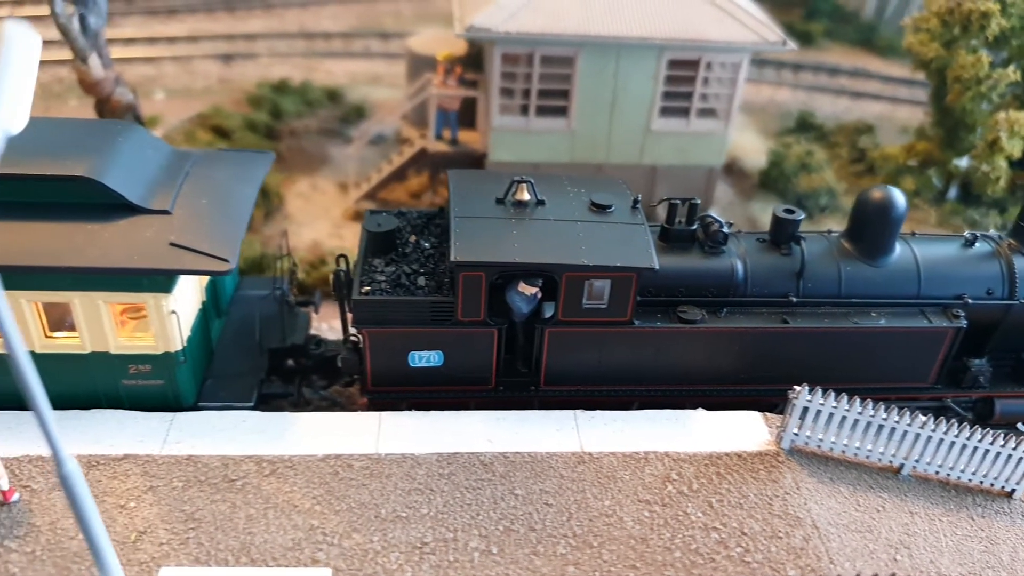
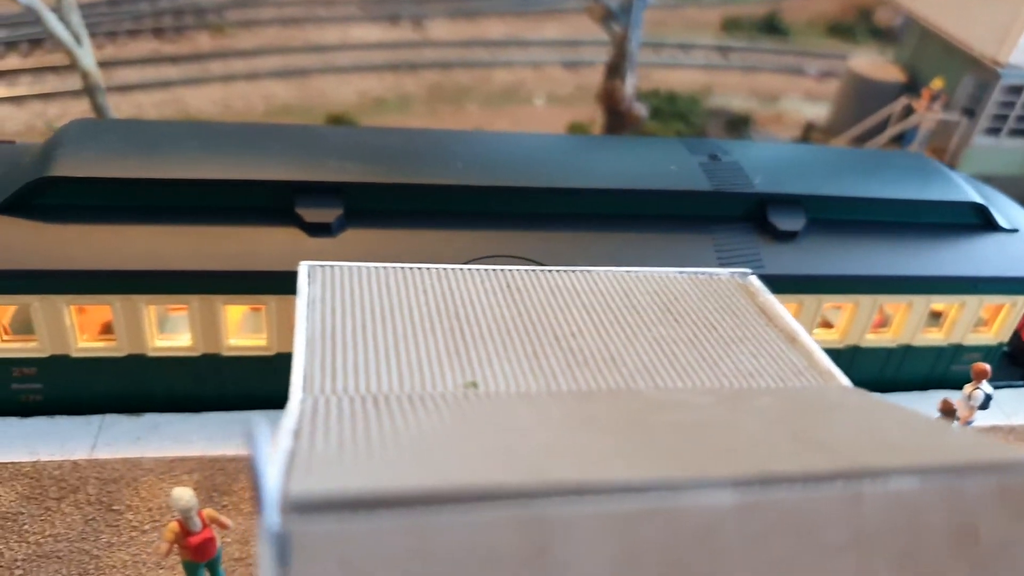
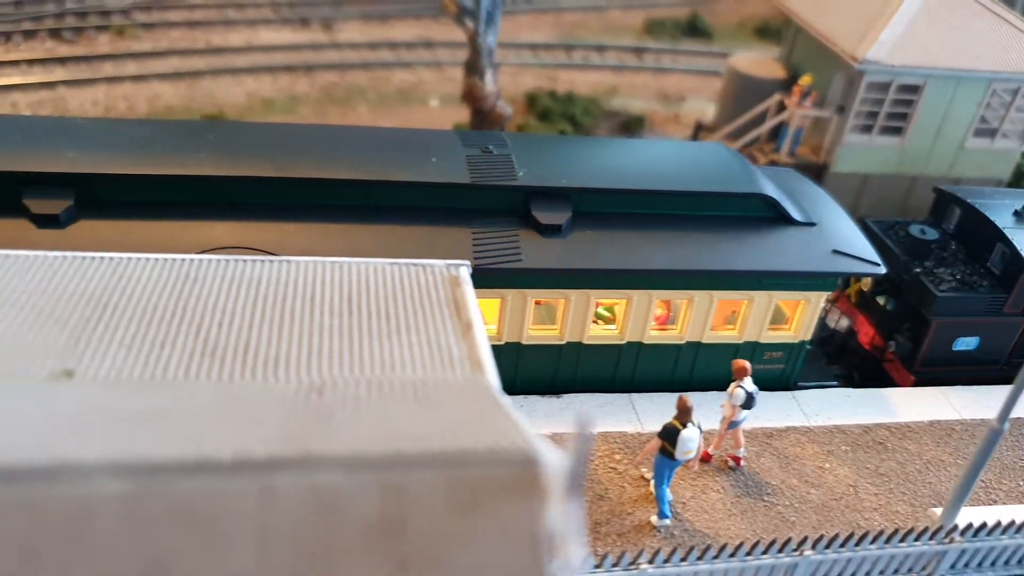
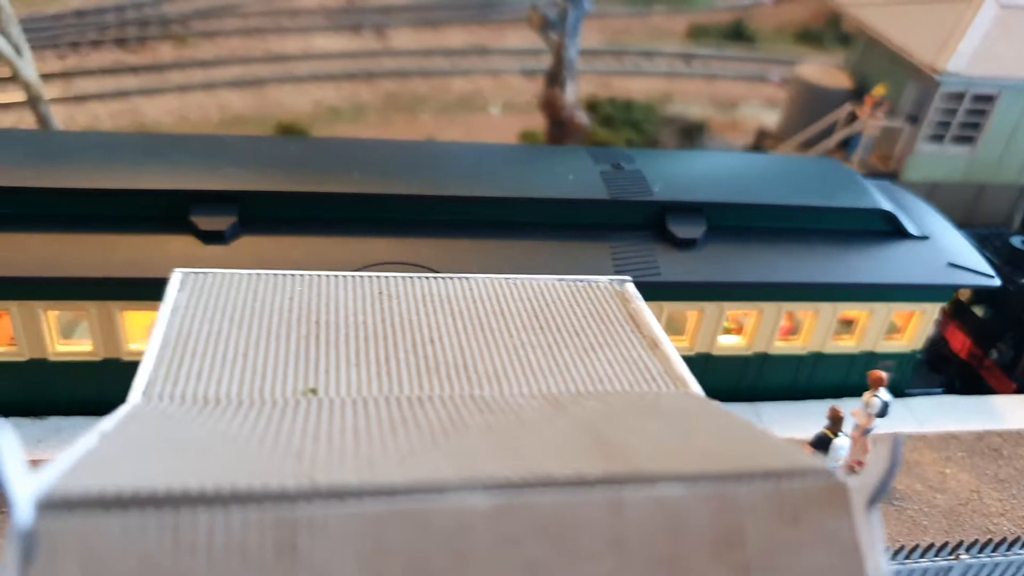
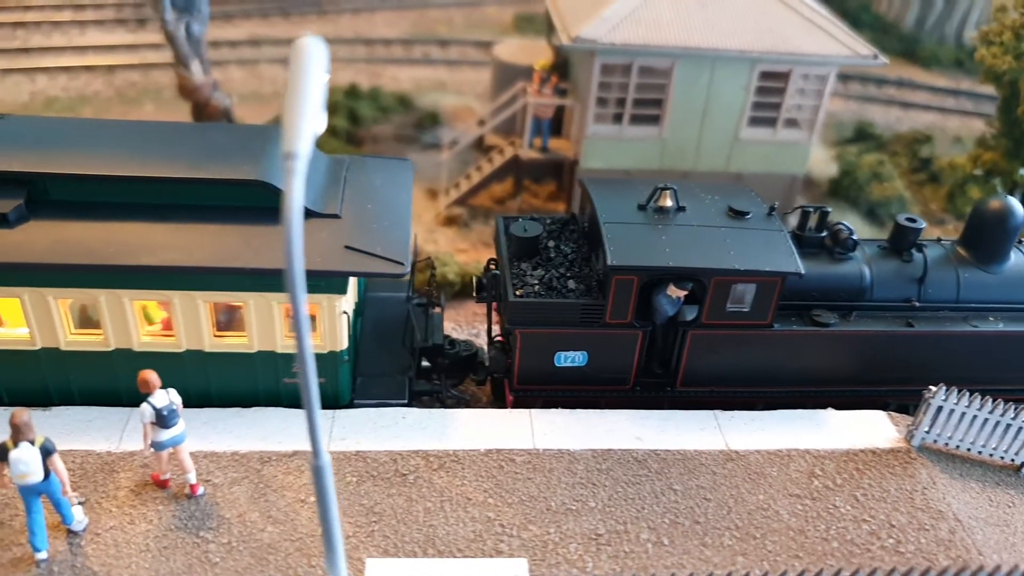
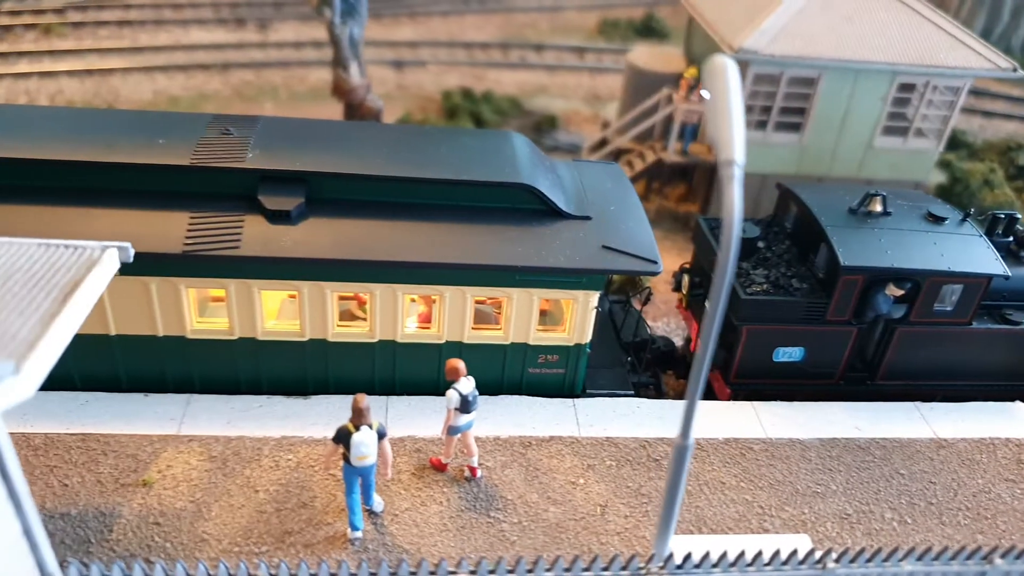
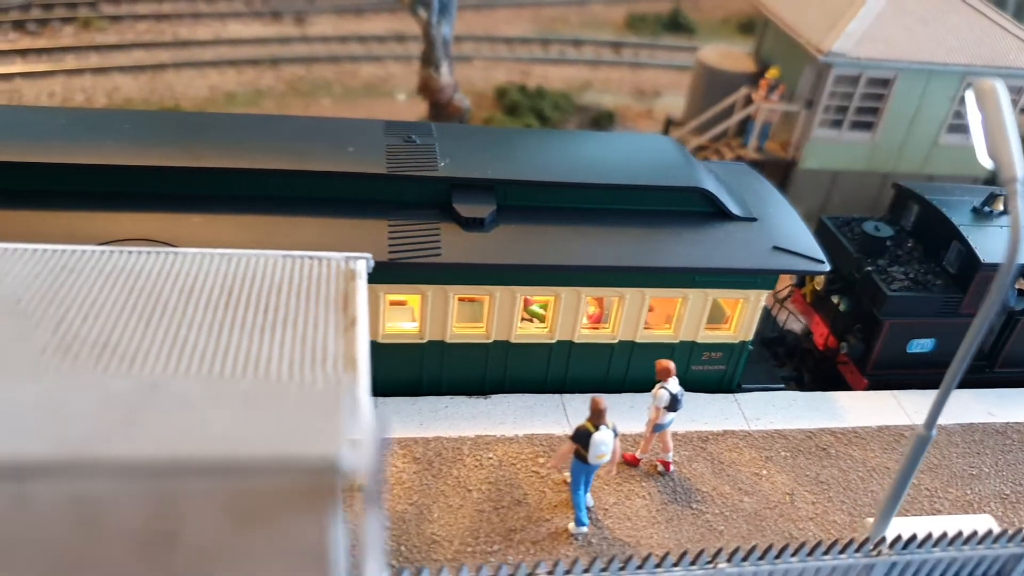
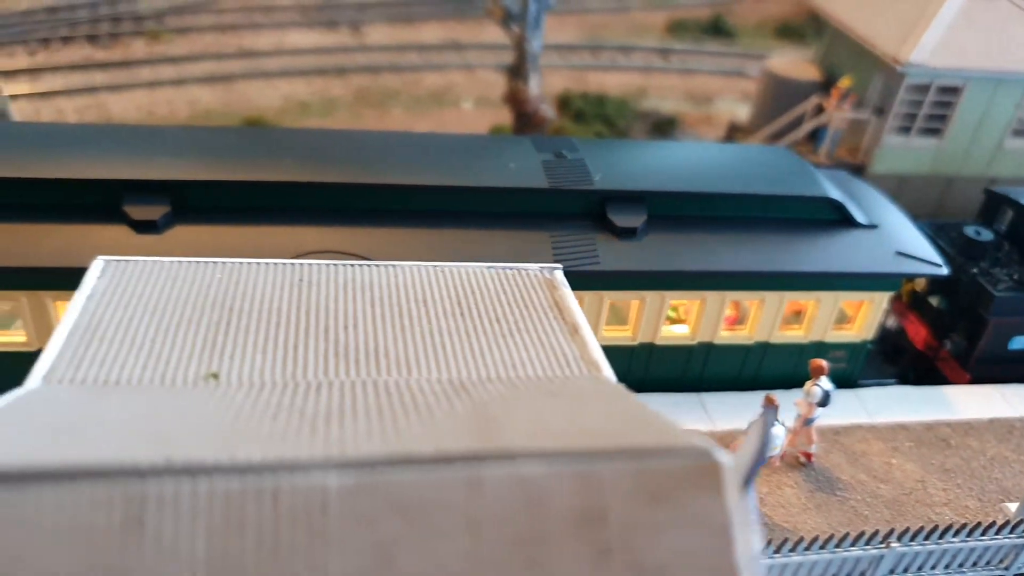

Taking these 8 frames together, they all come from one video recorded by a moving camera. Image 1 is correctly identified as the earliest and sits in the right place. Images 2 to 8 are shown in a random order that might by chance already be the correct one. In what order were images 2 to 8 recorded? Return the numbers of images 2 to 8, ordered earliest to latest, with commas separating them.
5, 6, 7, 3, 8, 4, 2
